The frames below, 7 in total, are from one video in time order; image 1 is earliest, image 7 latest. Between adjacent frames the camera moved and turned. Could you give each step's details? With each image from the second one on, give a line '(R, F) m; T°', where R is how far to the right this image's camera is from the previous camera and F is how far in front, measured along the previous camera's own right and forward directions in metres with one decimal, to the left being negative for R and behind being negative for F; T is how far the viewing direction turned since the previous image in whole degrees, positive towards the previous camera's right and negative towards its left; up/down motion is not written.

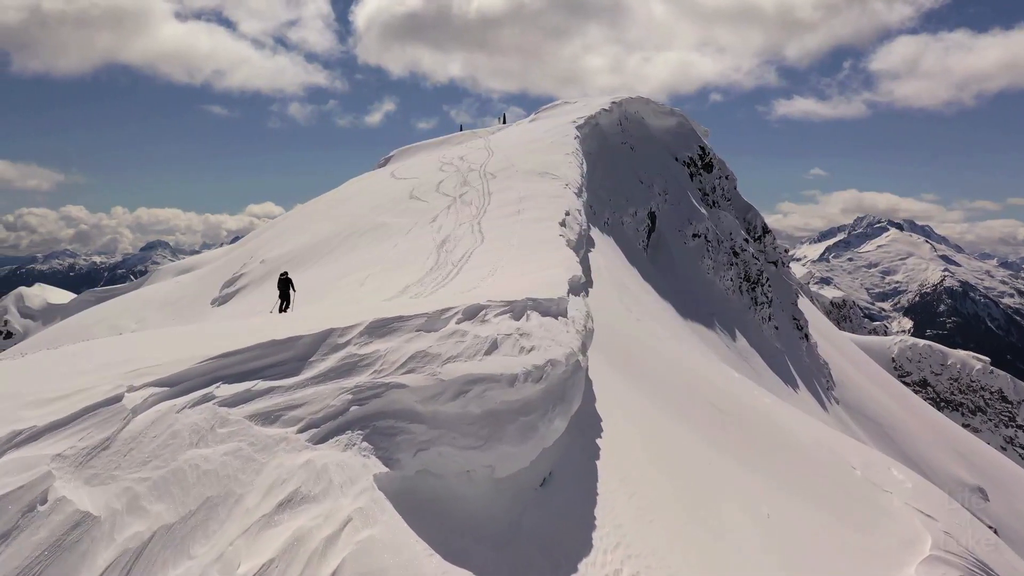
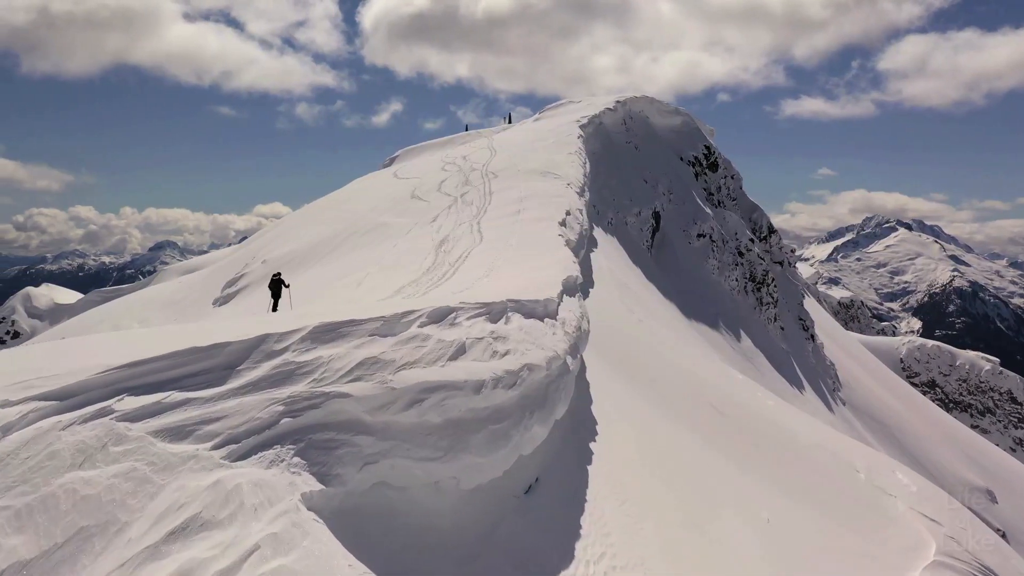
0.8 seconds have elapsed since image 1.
(+0.3, +0.2) m; -1°
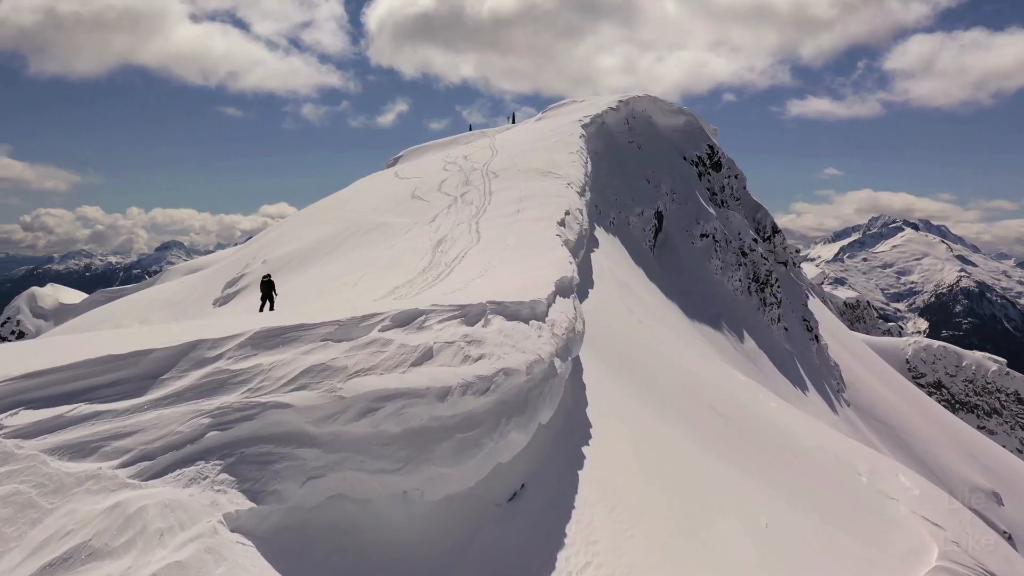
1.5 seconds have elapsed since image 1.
(+0.3, +0.2) m; 0°
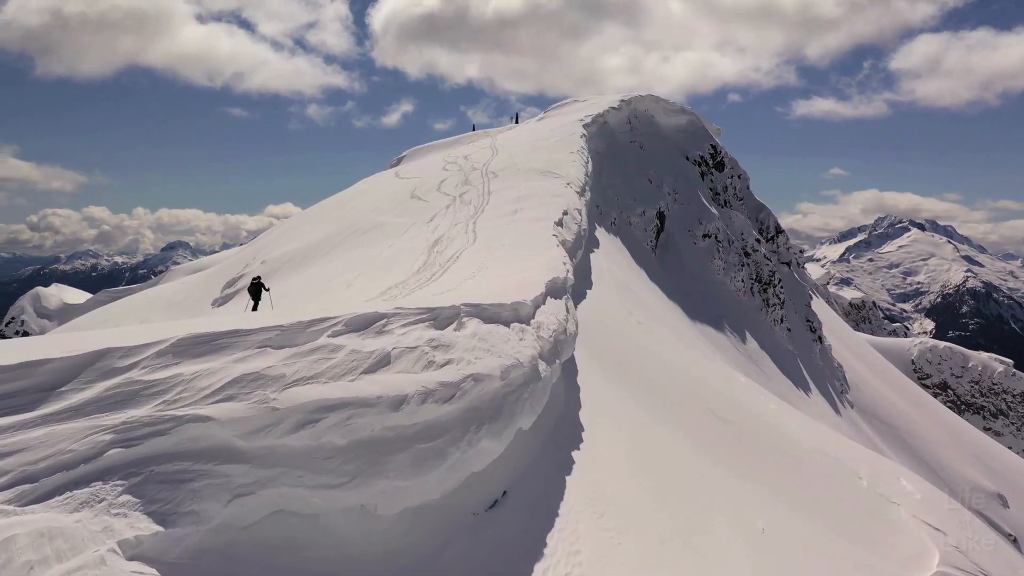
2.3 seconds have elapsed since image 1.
(+0.3, +0.2) m; 0°
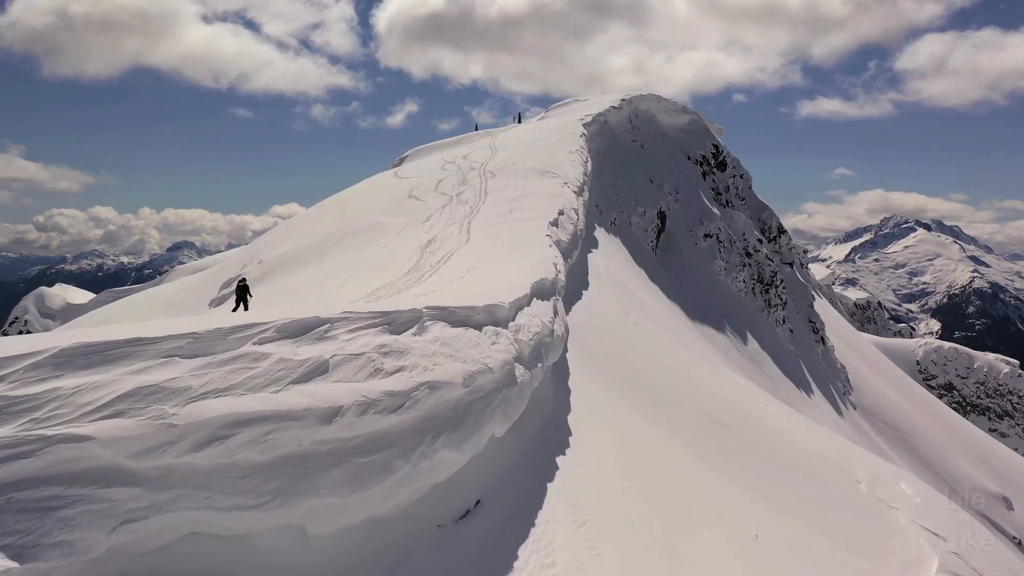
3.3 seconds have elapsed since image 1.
(+0.4, +0.2) m; 0°
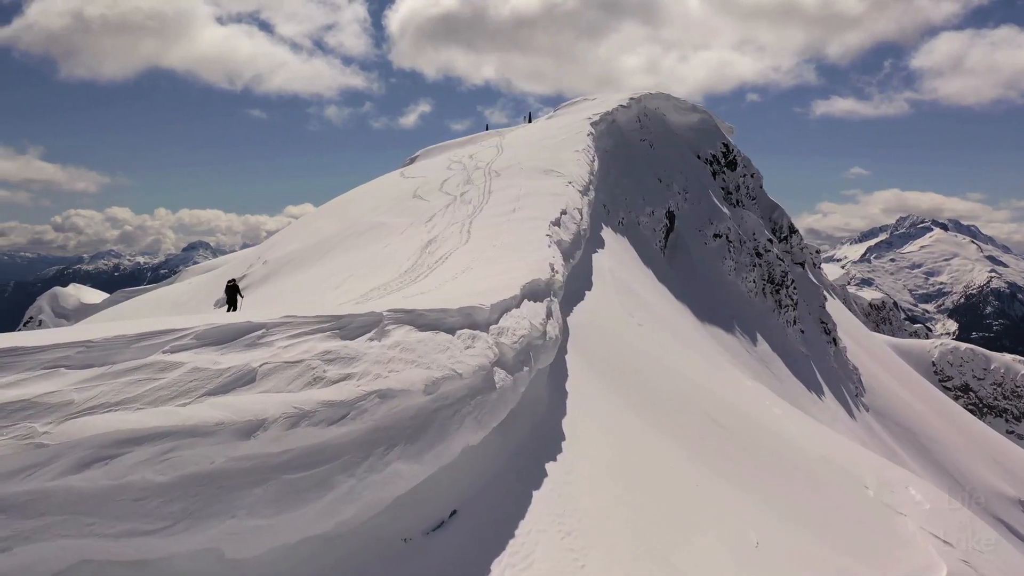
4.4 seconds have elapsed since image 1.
(+0.4, +0.3) m; -1°
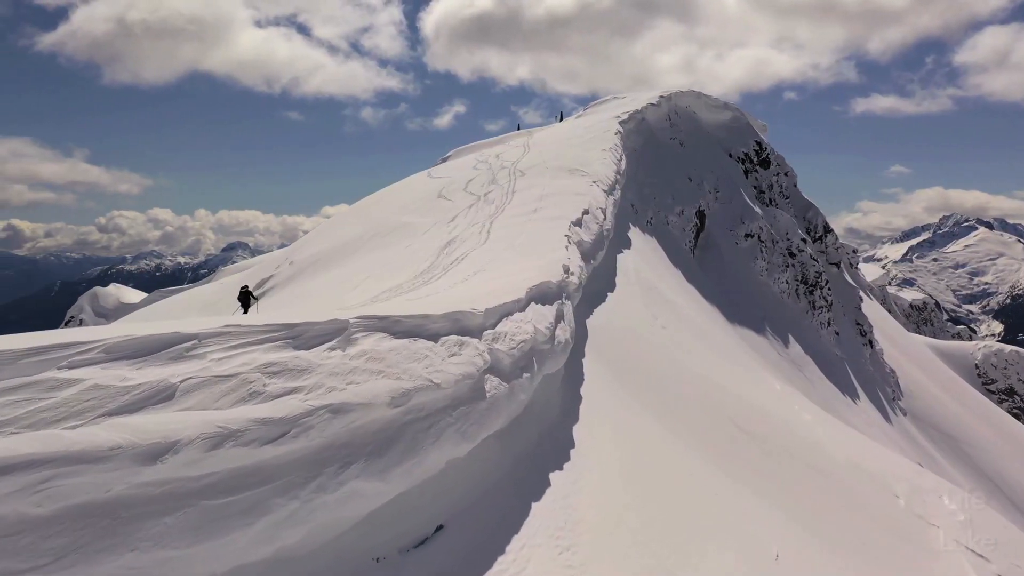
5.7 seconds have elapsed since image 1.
(+0.5, +0.4) m; -3°
